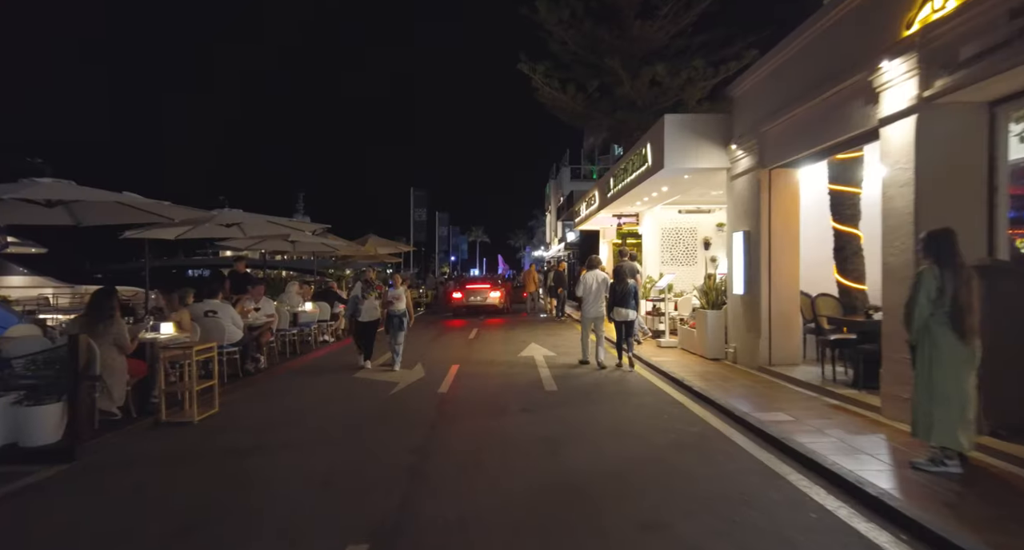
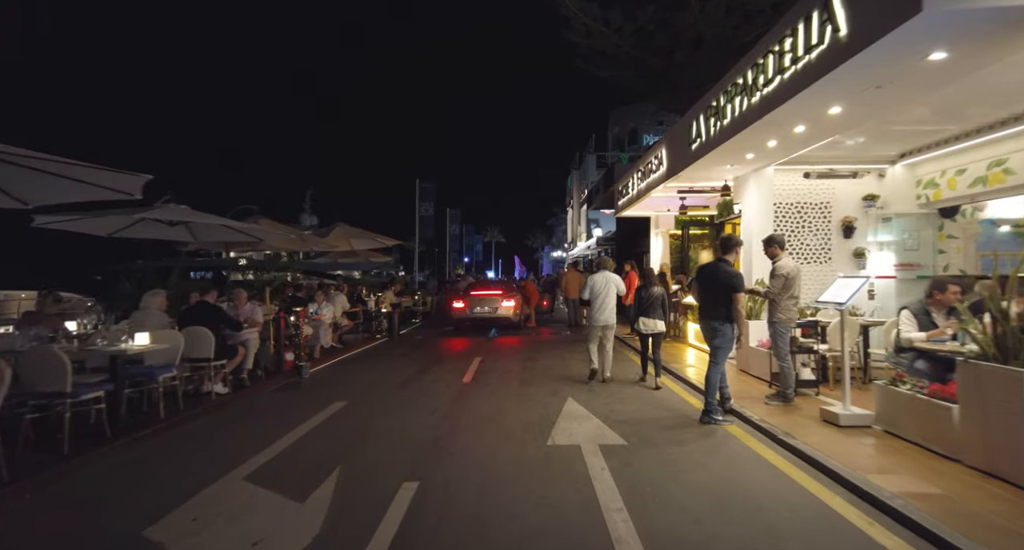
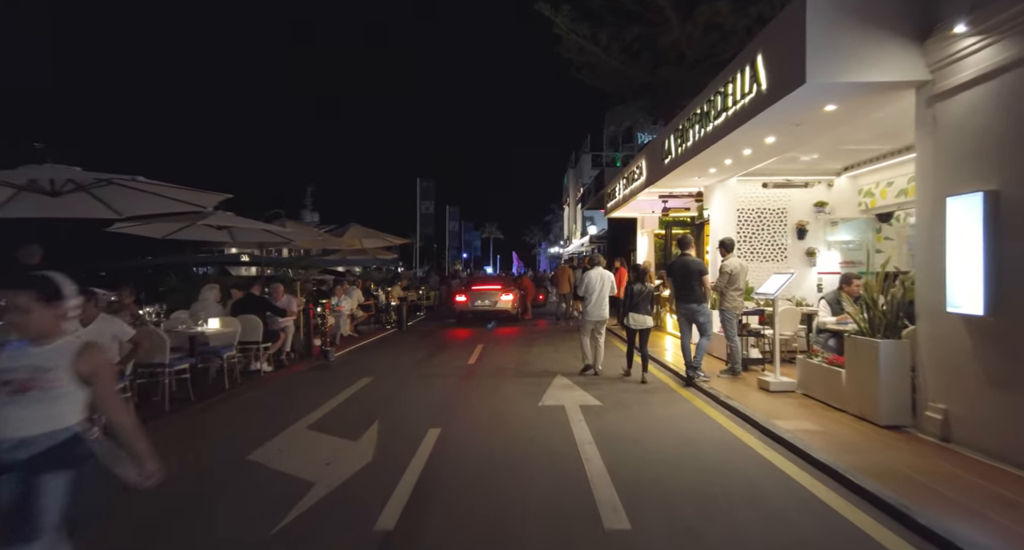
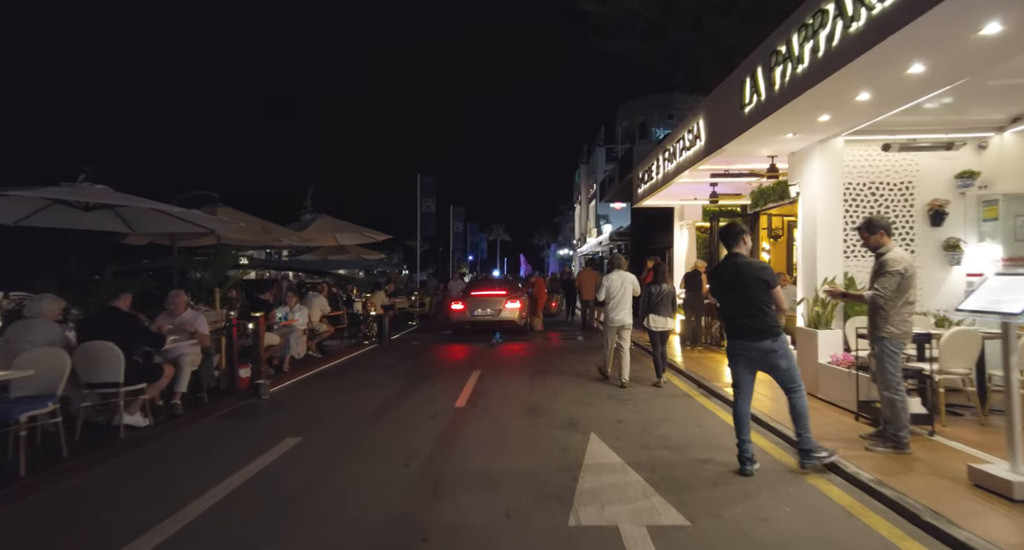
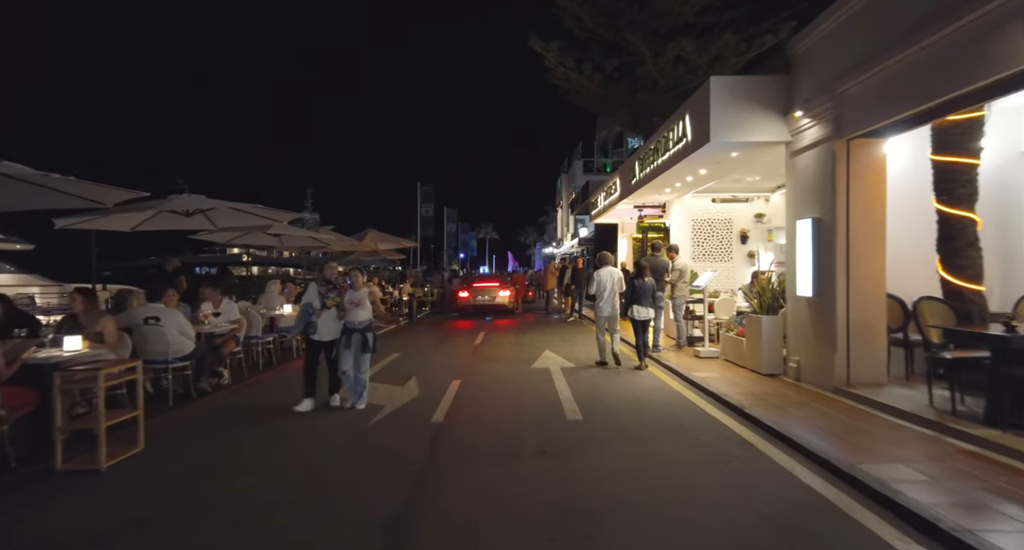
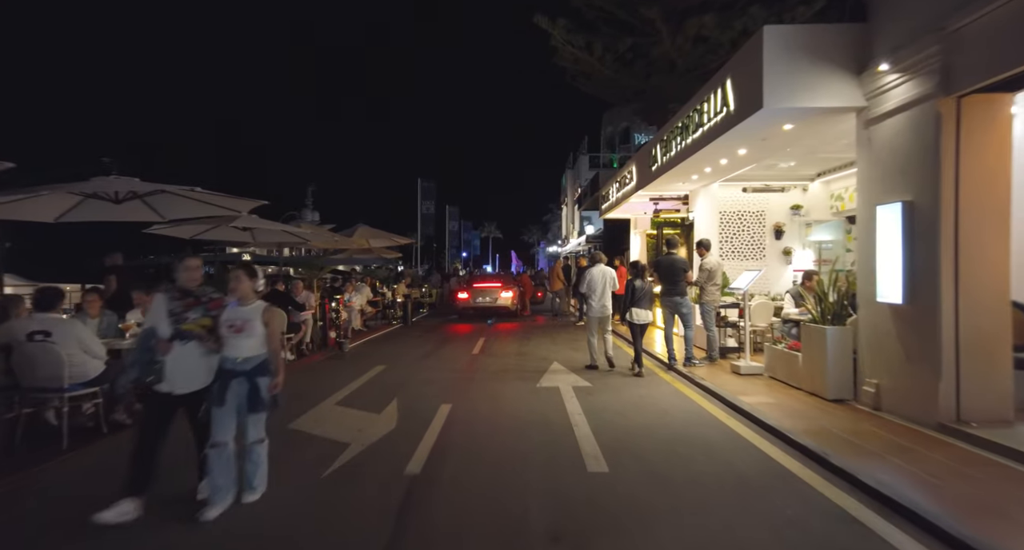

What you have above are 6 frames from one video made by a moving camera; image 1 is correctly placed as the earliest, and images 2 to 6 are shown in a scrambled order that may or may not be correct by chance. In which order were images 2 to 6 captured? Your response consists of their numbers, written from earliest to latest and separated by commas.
5, 6, 3, 2, 4
